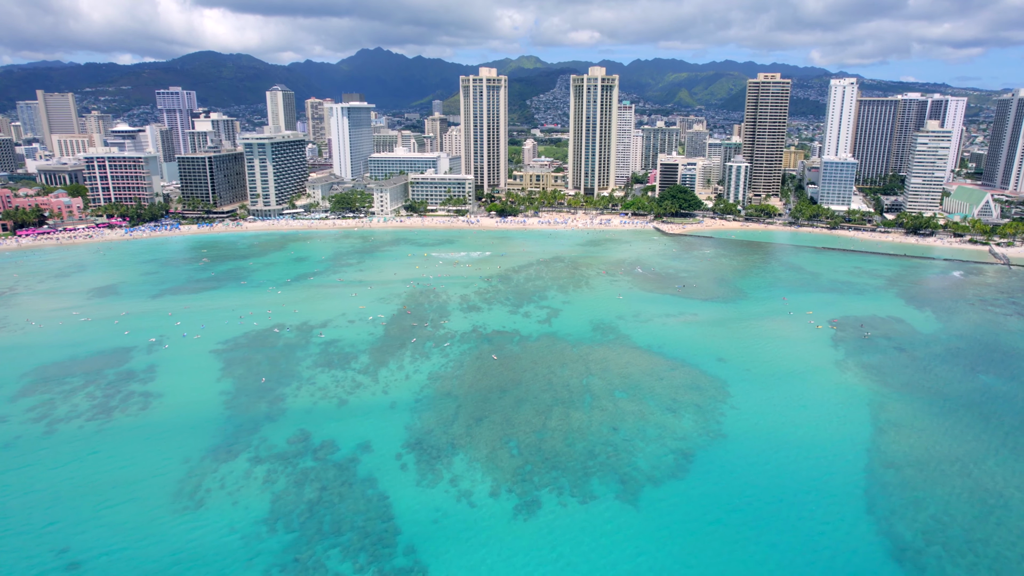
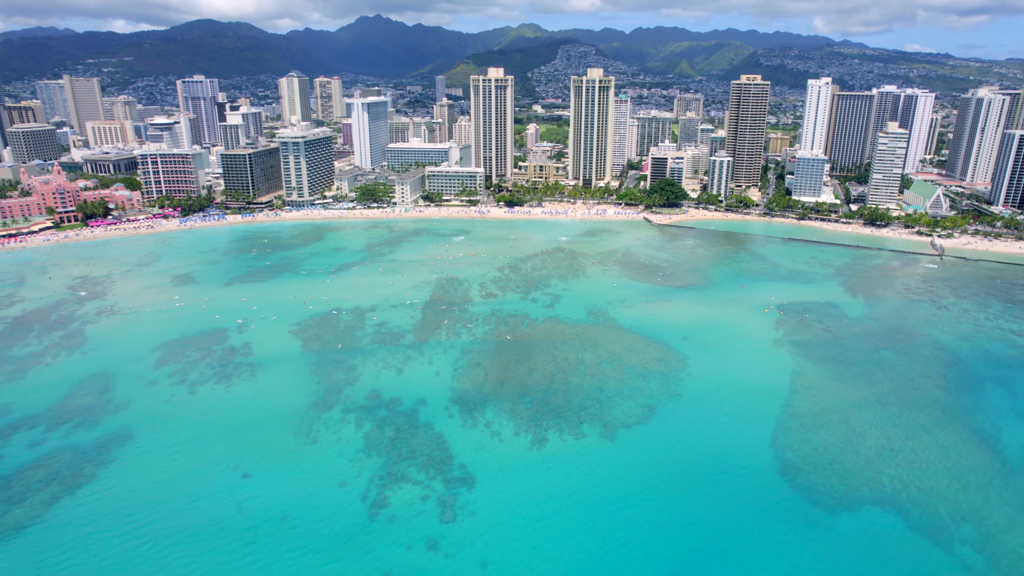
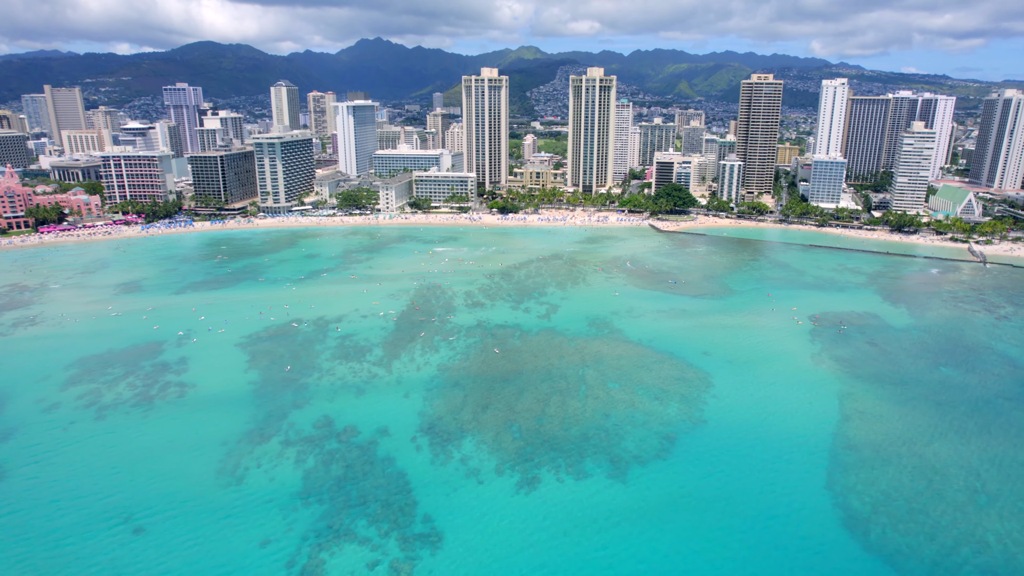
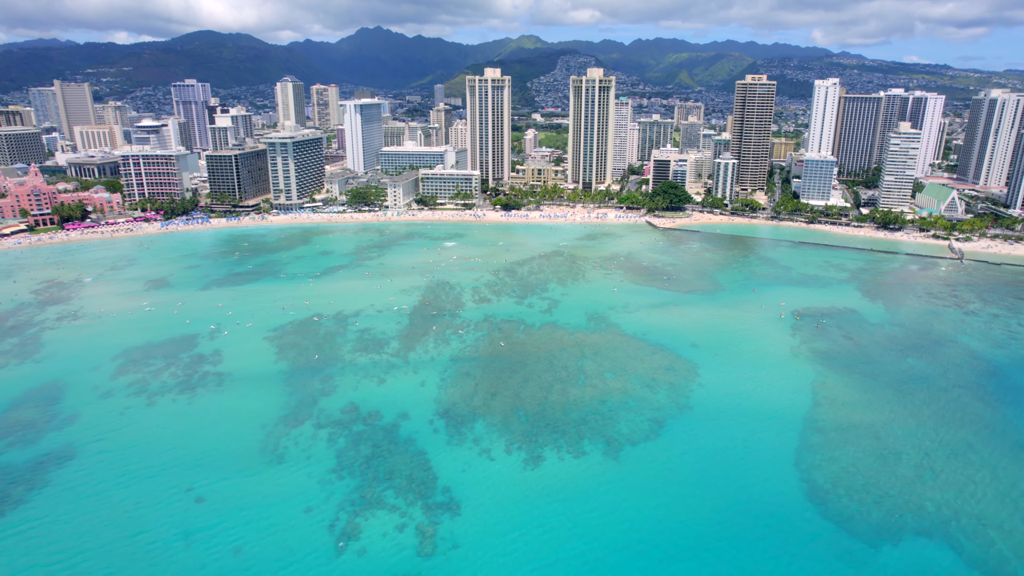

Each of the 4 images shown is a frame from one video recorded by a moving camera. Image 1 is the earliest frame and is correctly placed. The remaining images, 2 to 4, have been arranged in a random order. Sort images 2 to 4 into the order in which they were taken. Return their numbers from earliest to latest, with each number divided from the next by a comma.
3, 4, 2
